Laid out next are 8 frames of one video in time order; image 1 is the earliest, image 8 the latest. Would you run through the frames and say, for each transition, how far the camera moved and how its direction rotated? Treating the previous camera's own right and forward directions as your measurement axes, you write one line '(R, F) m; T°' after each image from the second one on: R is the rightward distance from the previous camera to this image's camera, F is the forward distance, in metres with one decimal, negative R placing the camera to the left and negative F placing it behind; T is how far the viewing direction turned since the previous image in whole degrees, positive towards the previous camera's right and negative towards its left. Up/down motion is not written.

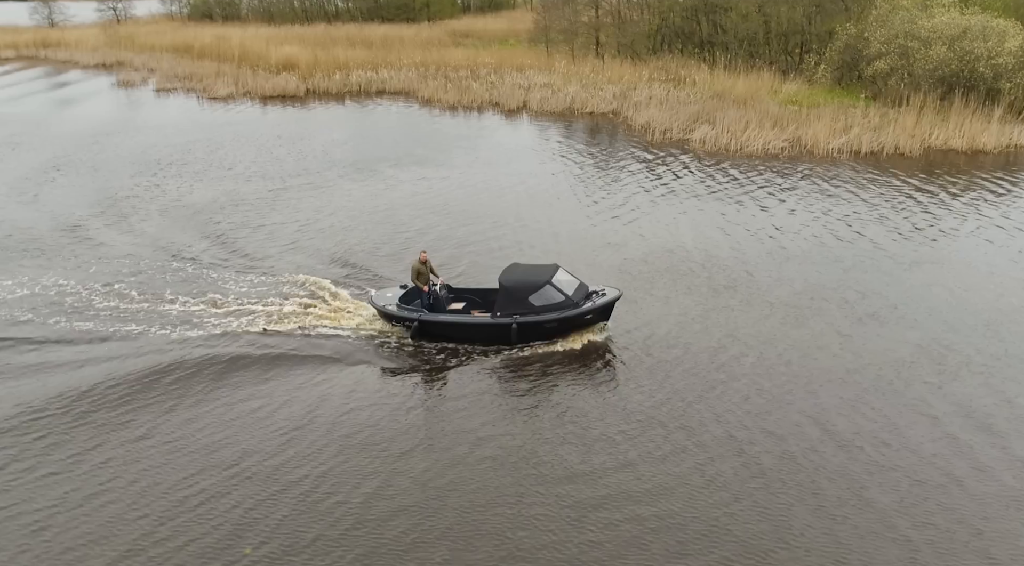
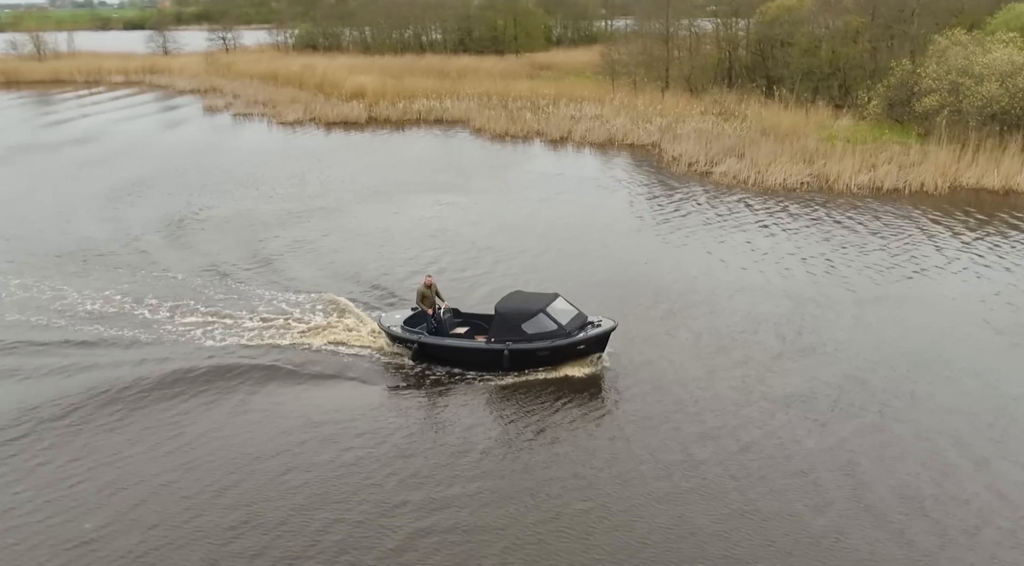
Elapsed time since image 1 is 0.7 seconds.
(+3.6, +0.3) m; -7°
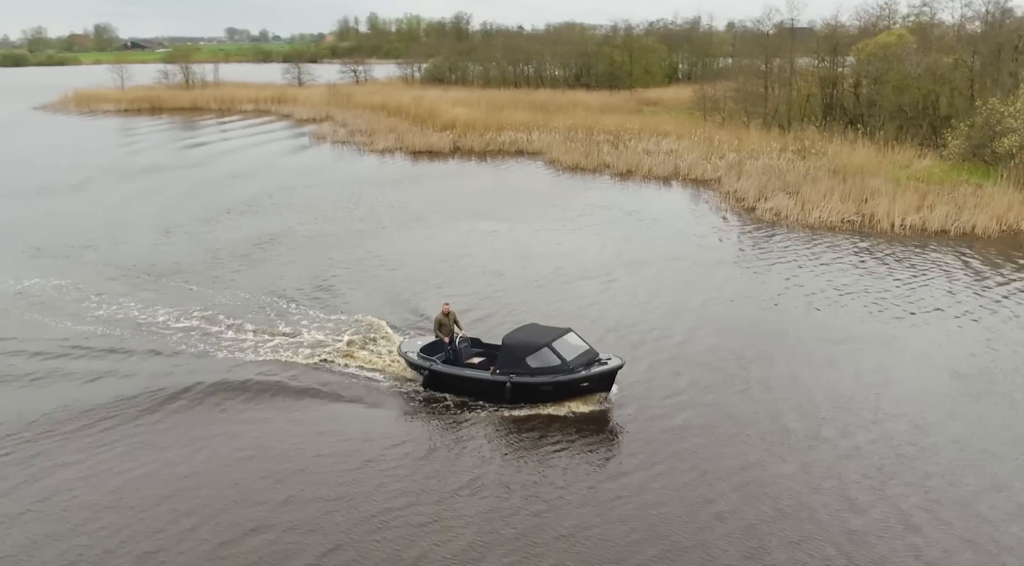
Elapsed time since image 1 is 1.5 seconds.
(+3.9, +0.4) m; -8°
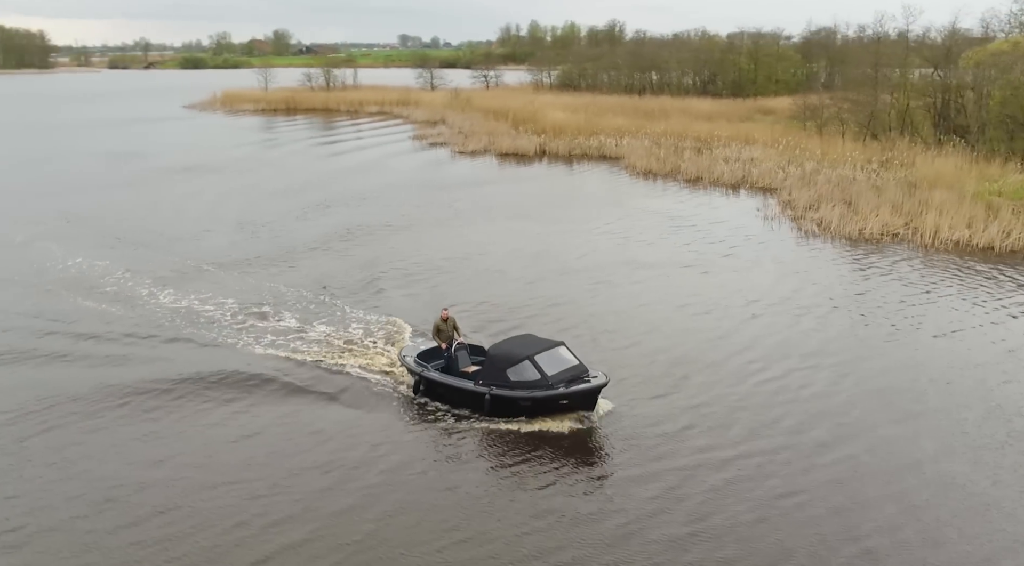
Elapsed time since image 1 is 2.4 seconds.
(+4.3, +0.6) m; -9°
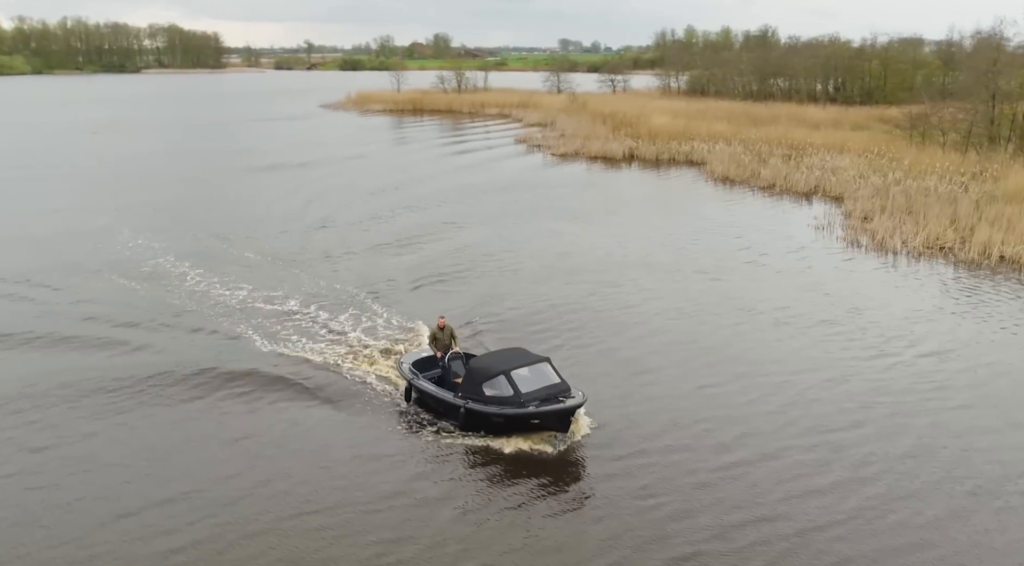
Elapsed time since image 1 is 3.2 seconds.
(+3.8, +0.1) m; -9°
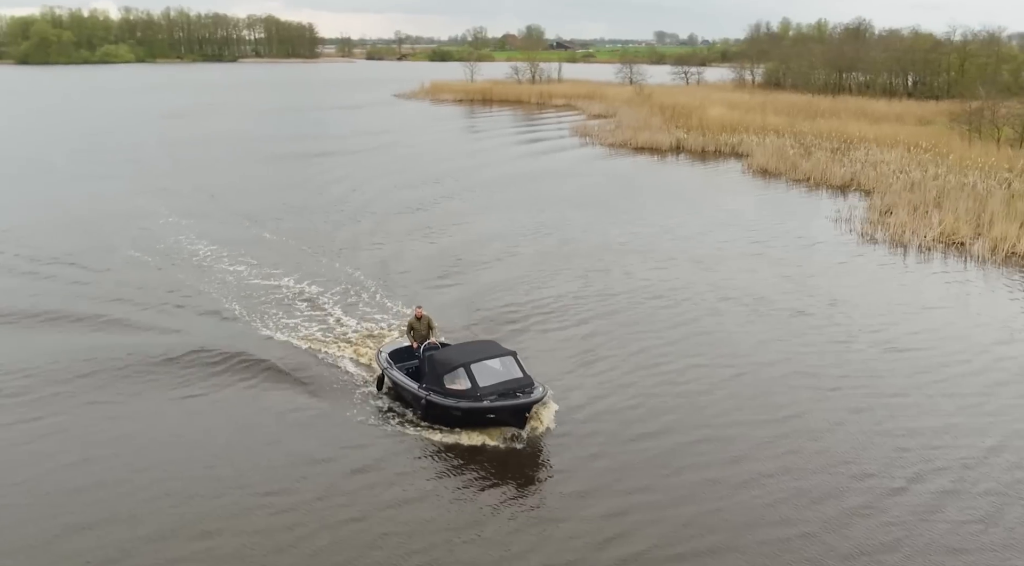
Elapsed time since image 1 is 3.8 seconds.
(+2.6, -0.2) m; -5°
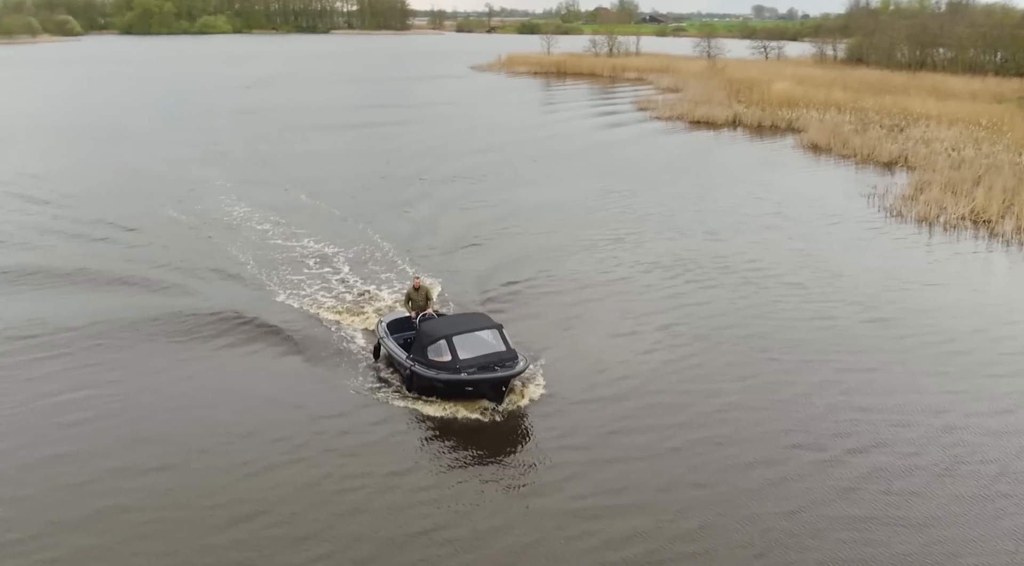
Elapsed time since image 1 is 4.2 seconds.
(+2.1, -0.4) m; -5°
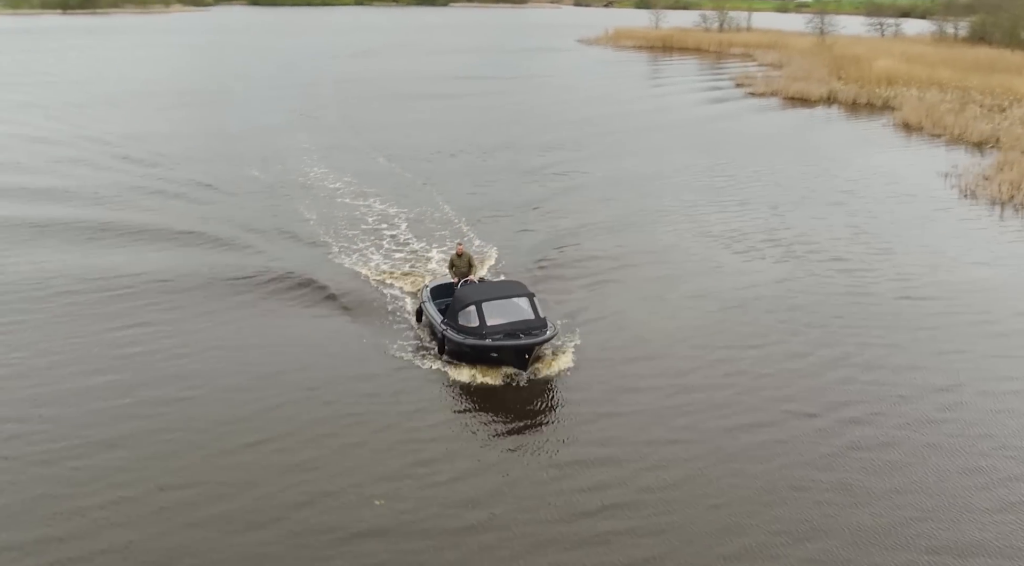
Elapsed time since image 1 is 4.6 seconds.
(+1.5, -0.6) m; -6°
